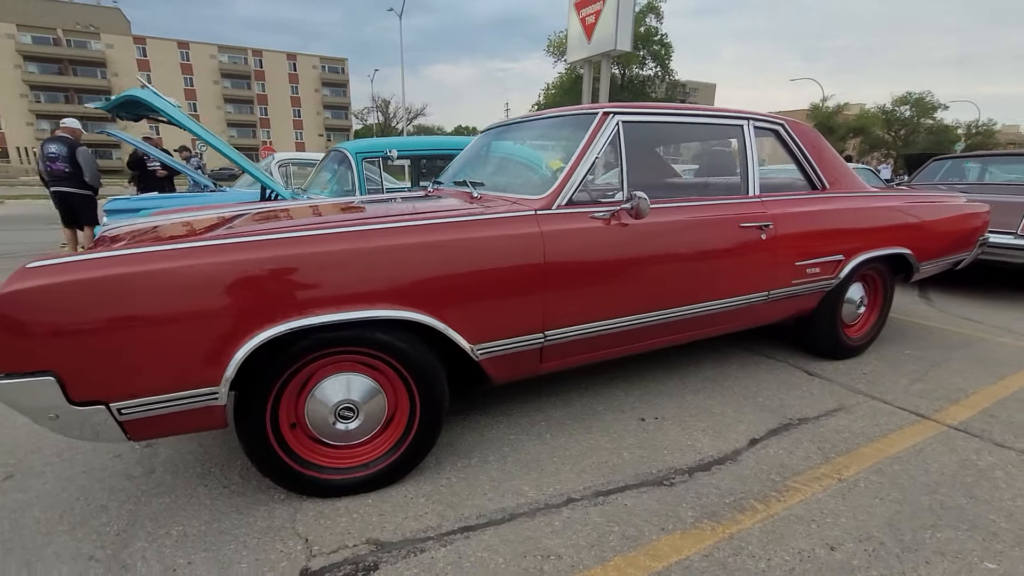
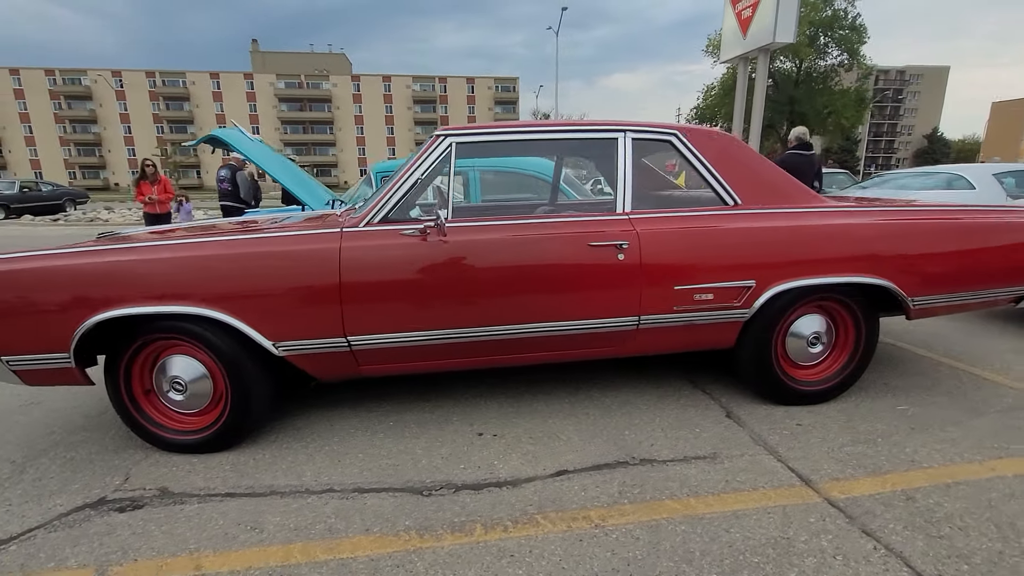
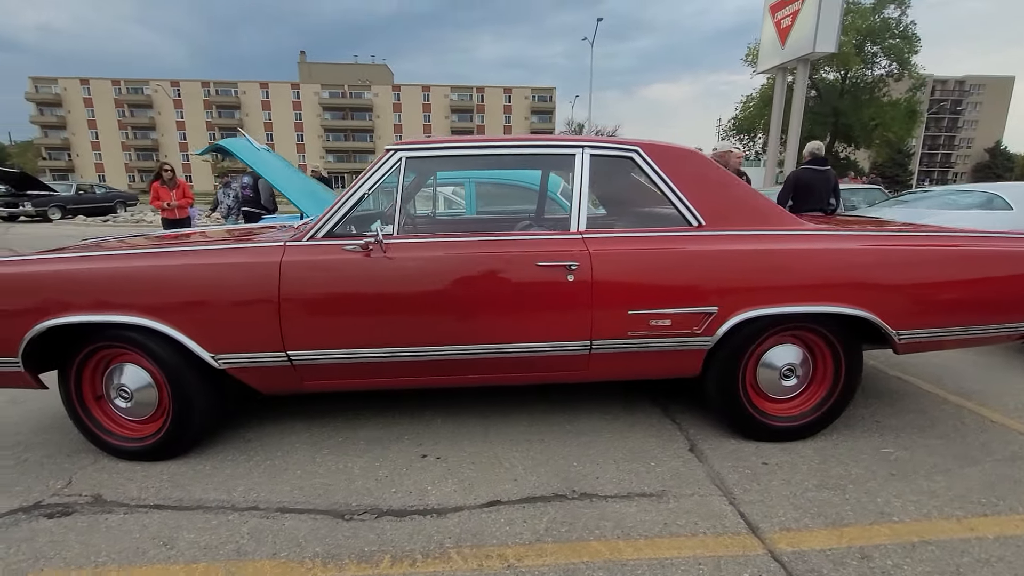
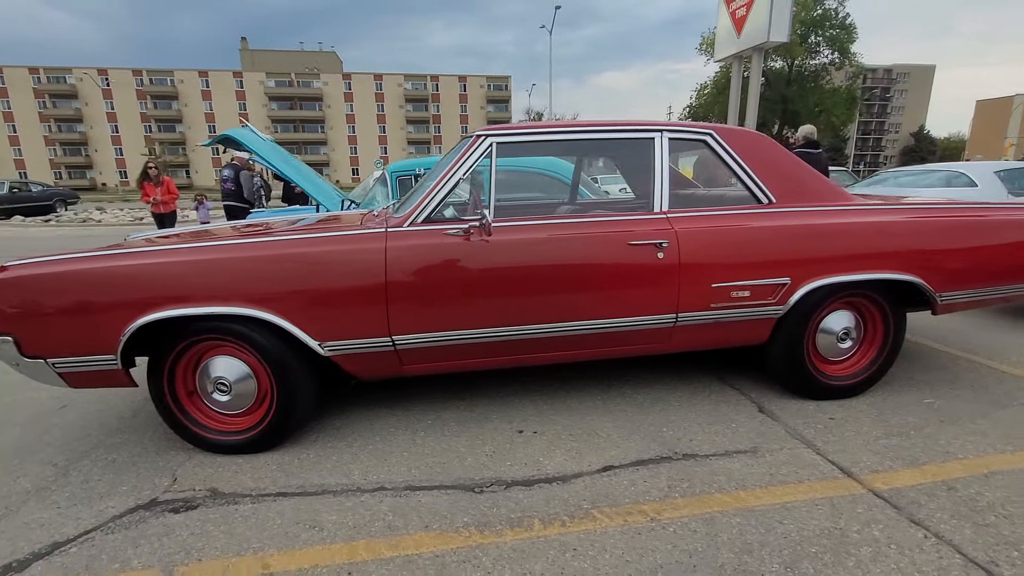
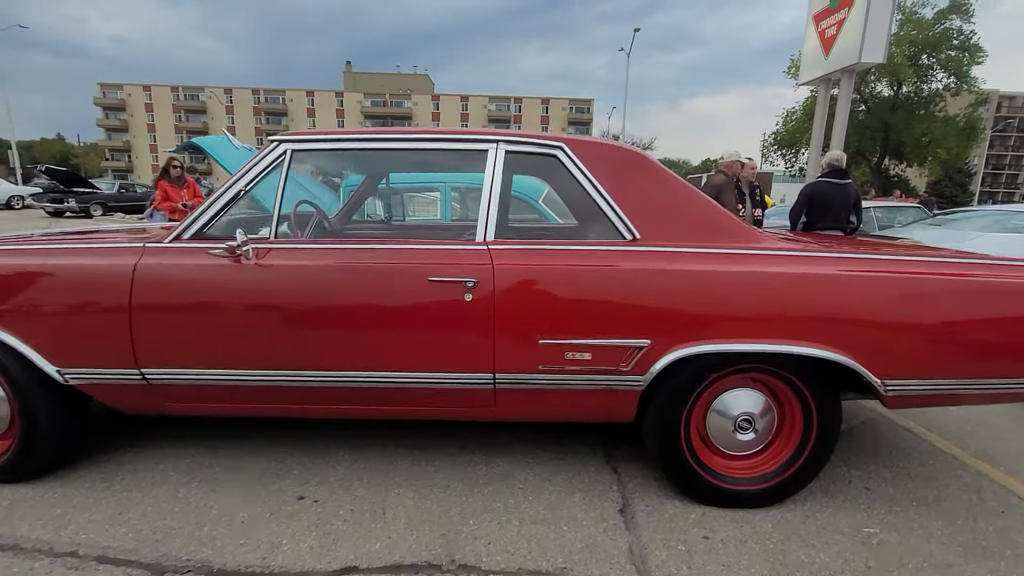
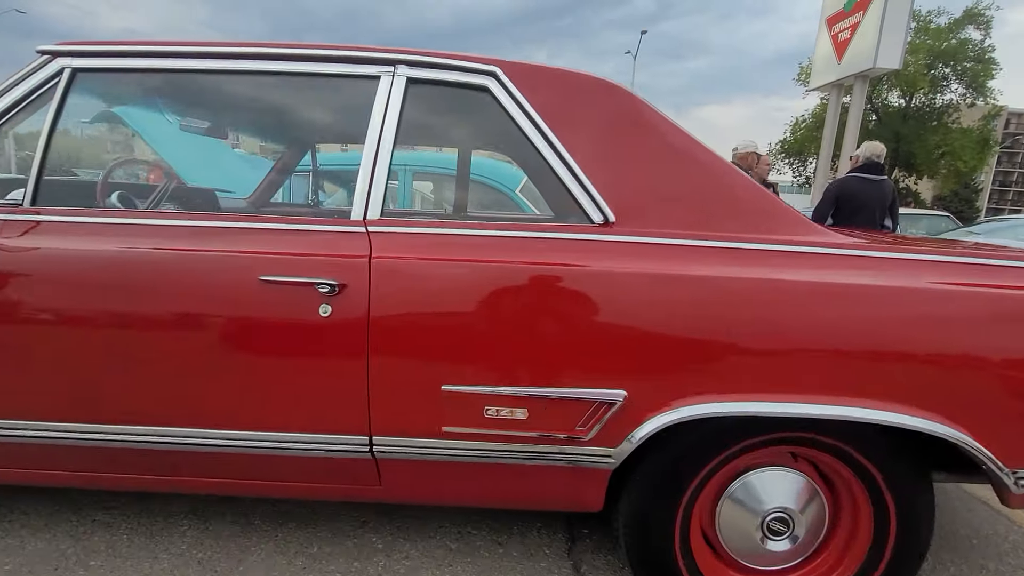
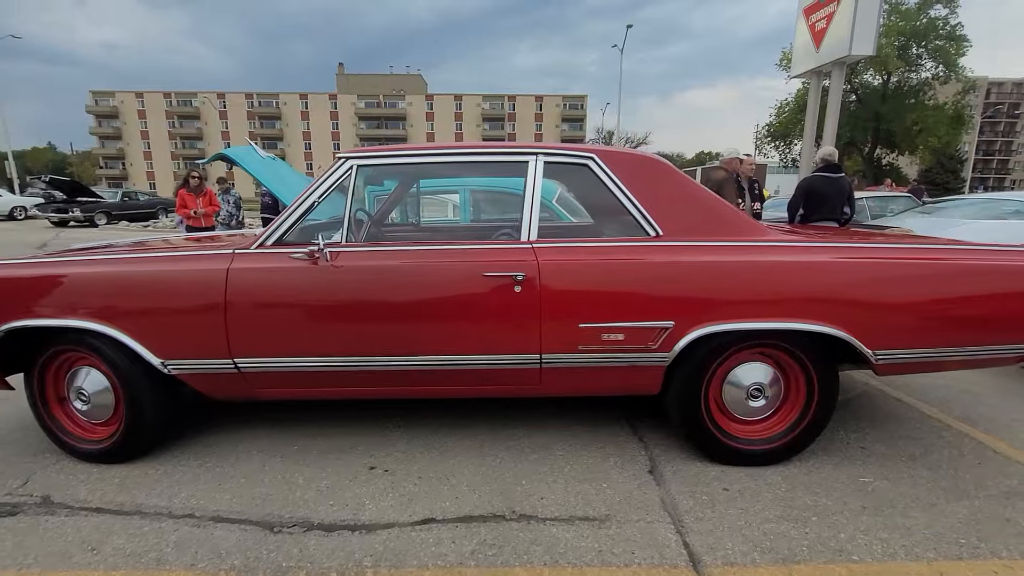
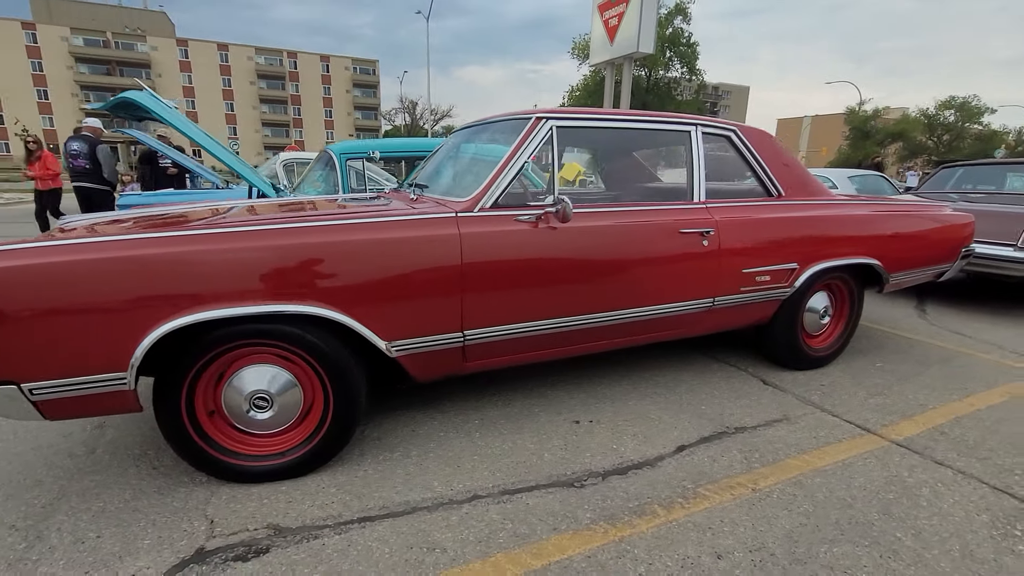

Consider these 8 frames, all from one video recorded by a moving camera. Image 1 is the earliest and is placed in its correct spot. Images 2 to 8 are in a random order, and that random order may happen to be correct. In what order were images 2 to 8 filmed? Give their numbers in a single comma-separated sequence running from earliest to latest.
8, 4, 2, 3, 7, 5, 6
